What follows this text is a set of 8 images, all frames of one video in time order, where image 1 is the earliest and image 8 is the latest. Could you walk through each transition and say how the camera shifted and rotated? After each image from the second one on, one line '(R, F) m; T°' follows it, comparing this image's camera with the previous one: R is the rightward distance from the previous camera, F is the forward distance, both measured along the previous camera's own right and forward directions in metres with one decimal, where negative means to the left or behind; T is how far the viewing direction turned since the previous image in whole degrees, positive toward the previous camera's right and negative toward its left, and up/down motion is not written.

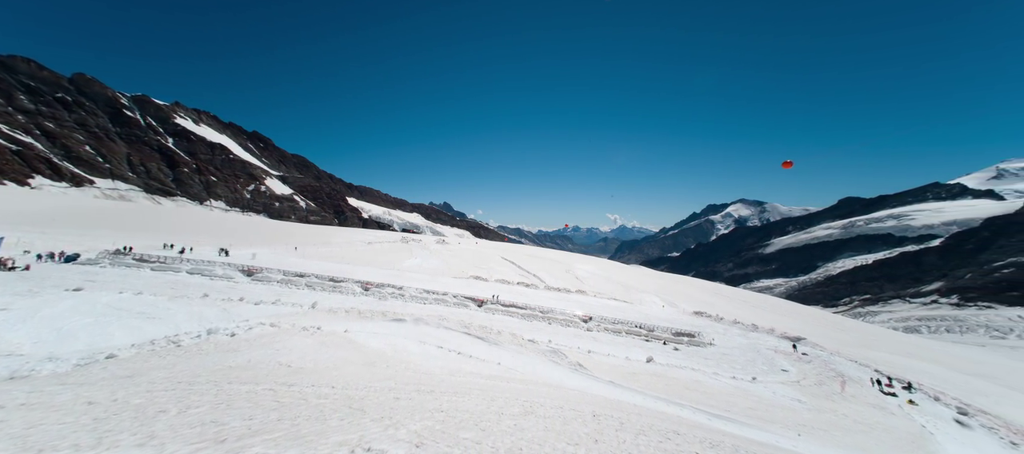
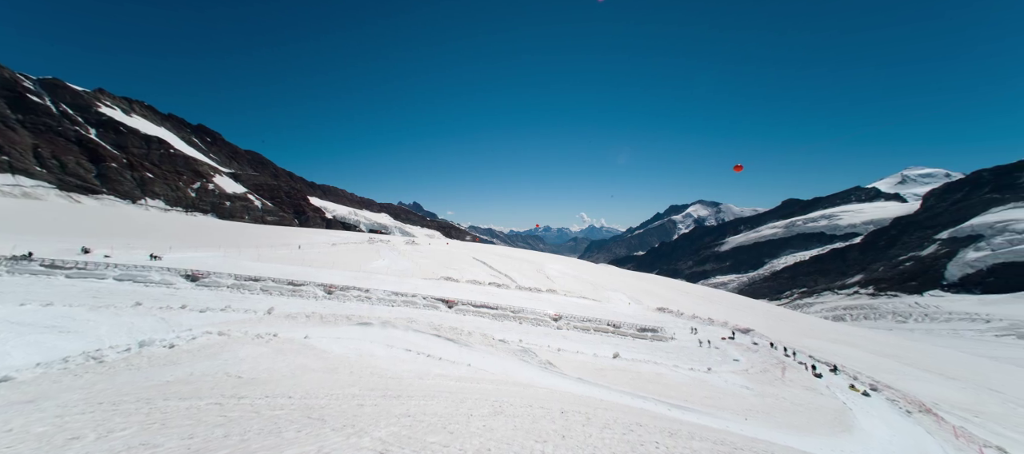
(+0.2, +0.4) m; +4°
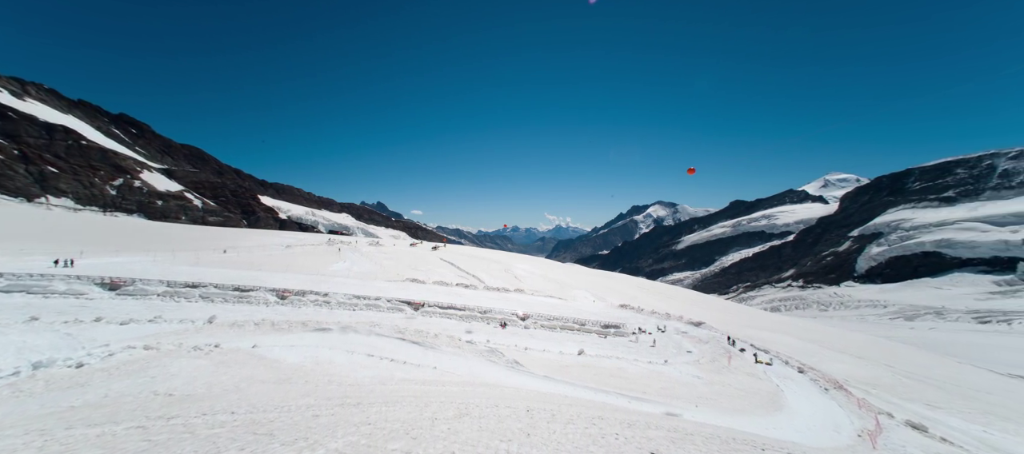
(+0.3, +0.7) m; +4°
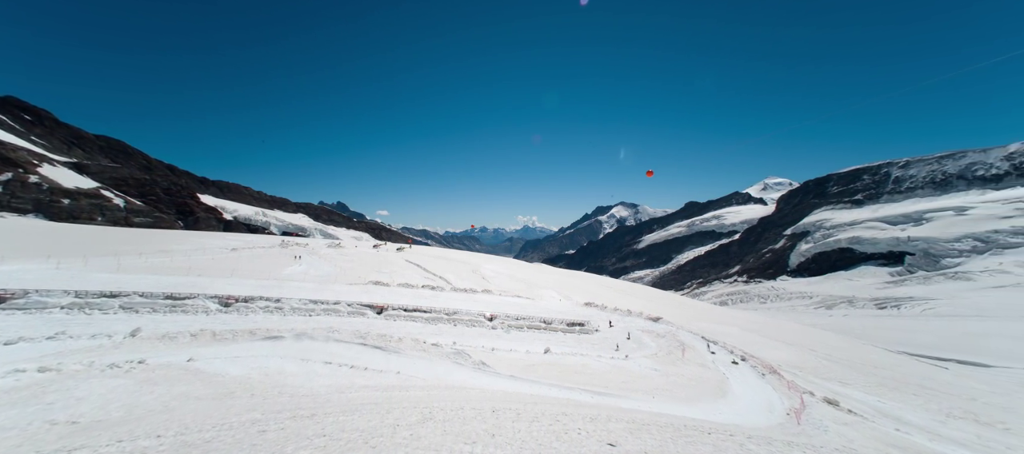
(+0.3, +0.9) m; +4°
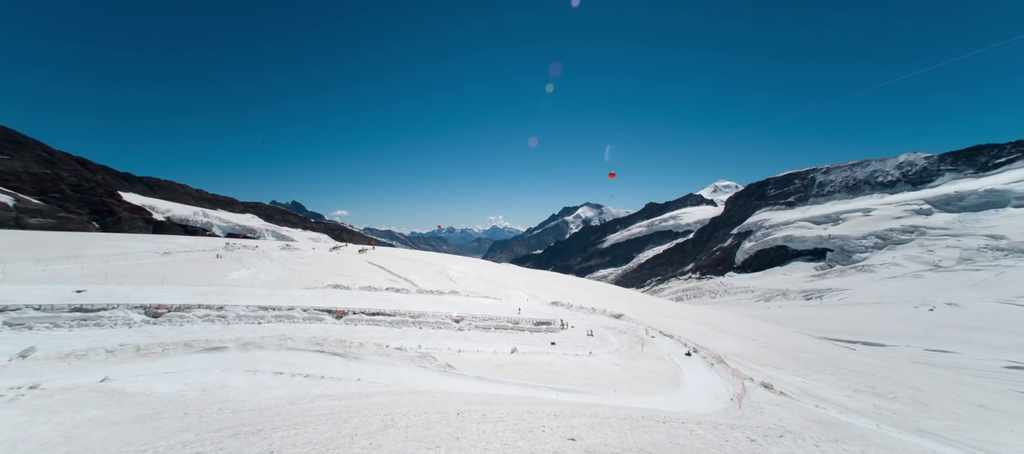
(+0.4, +1.2) m; +5°
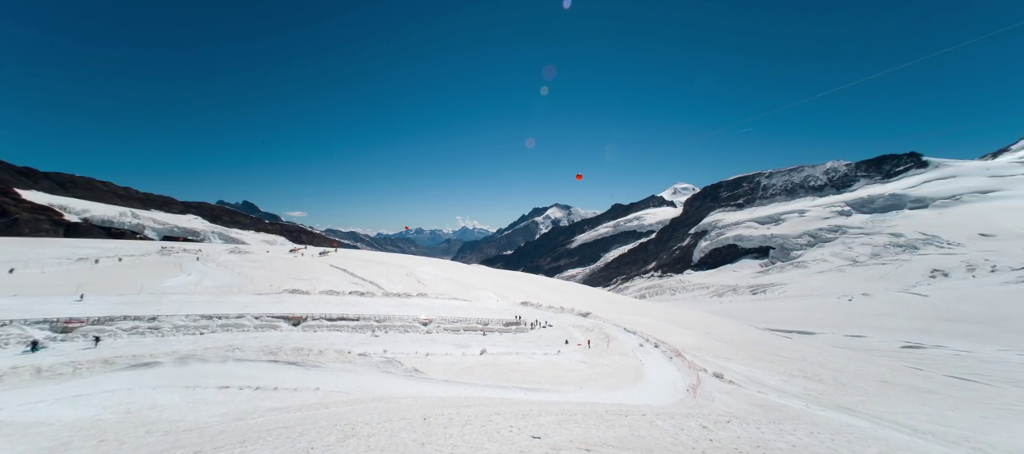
(+0.5, +1.5) m; +4°
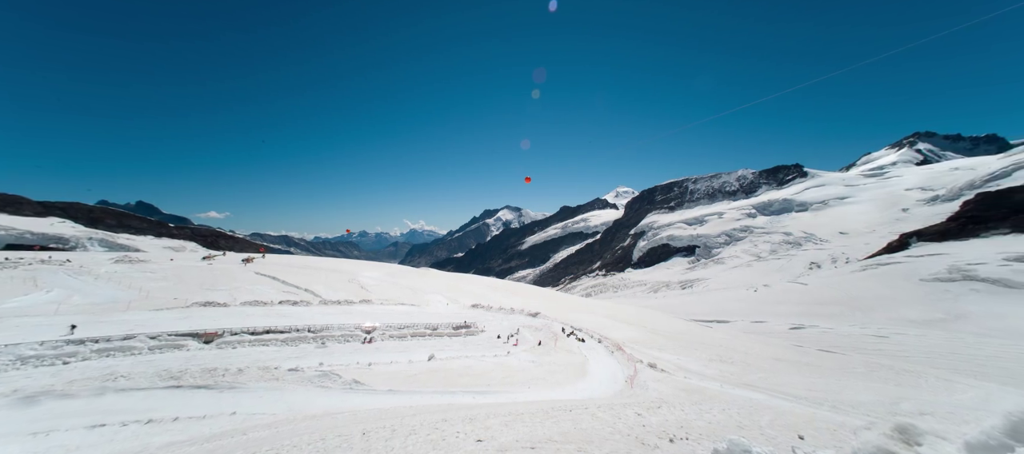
(+1.1, +3.5) m; +7°
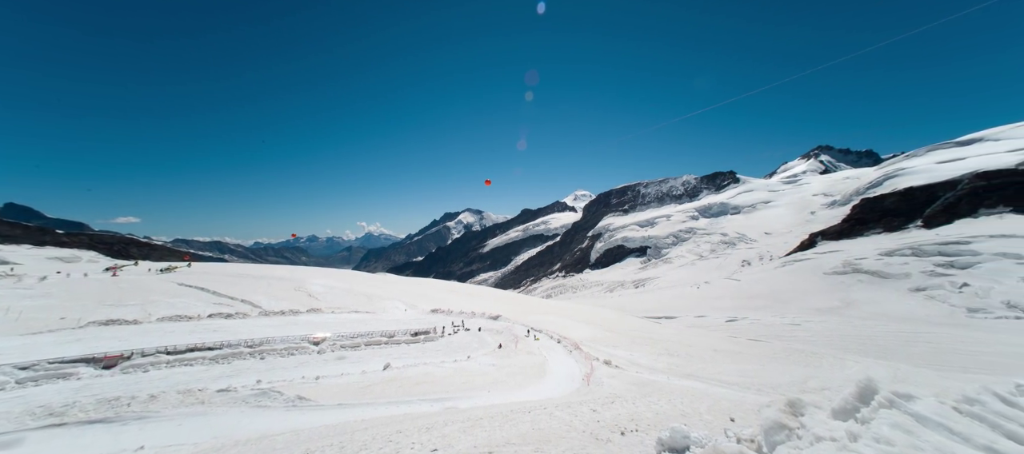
(+1.0, +4.3) m; +6°
